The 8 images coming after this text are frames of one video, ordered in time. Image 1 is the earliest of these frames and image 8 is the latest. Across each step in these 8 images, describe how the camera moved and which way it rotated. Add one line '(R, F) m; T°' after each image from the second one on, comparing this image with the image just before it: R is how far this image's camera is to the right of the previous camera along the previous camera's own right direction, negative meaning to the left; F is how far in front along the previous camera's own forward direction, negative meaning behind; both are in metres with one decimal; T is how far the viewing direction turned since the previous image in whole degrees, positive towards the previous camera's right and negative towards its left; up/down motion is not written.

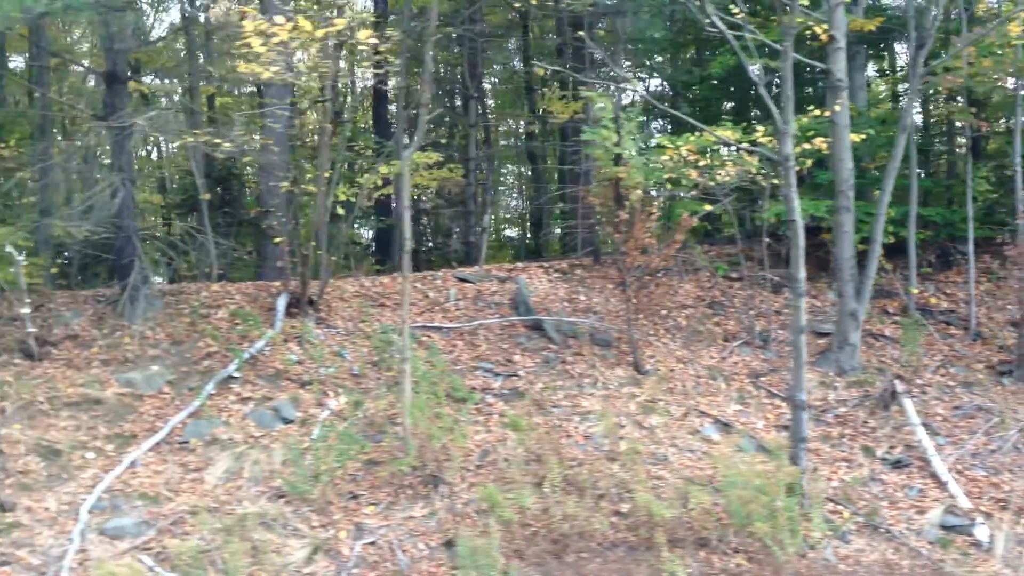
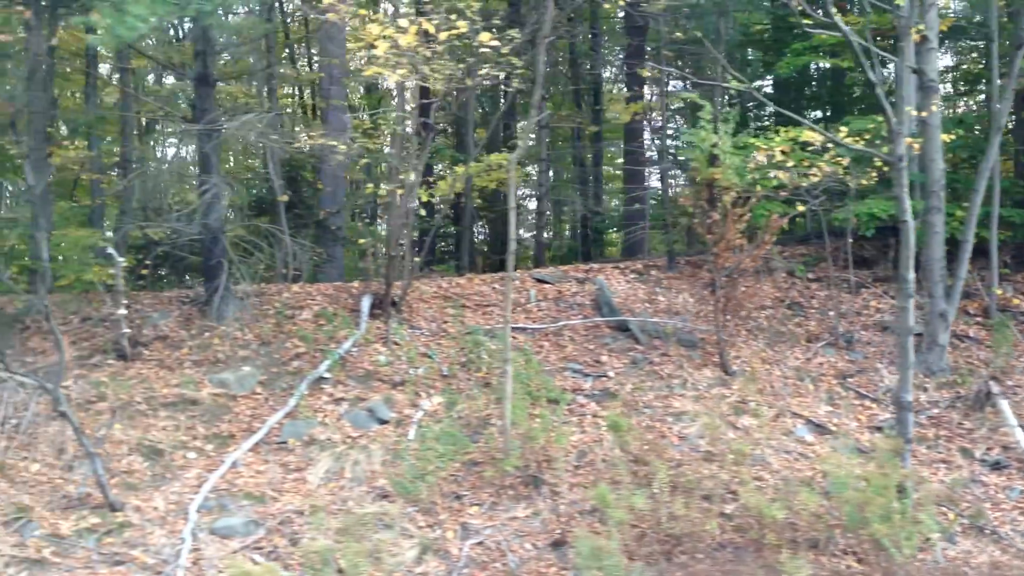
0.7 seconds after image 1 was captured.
(-0.5, 0.0) m; -1°
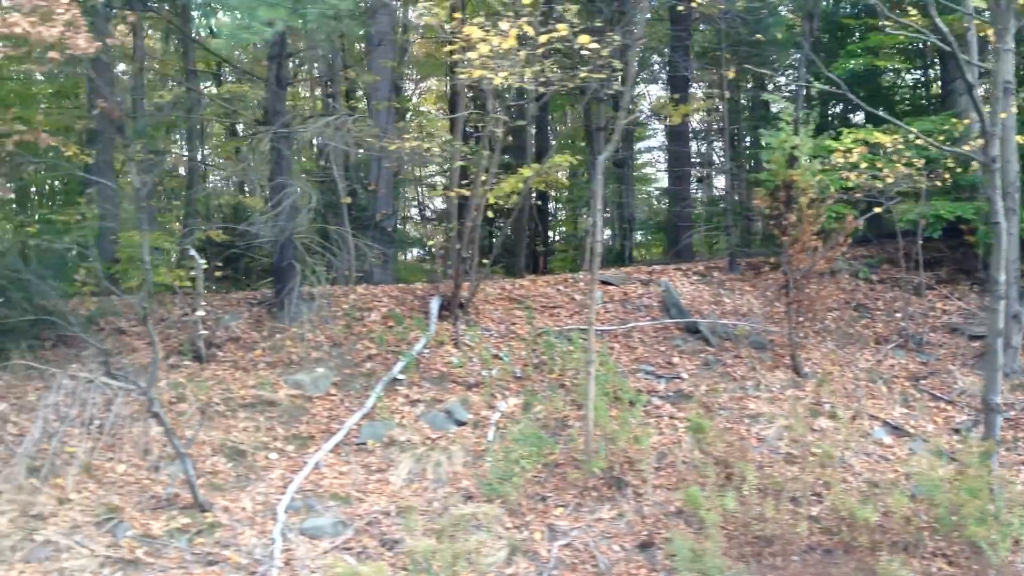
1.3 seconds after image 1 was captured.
(-0.4, 0.0) m; -1°
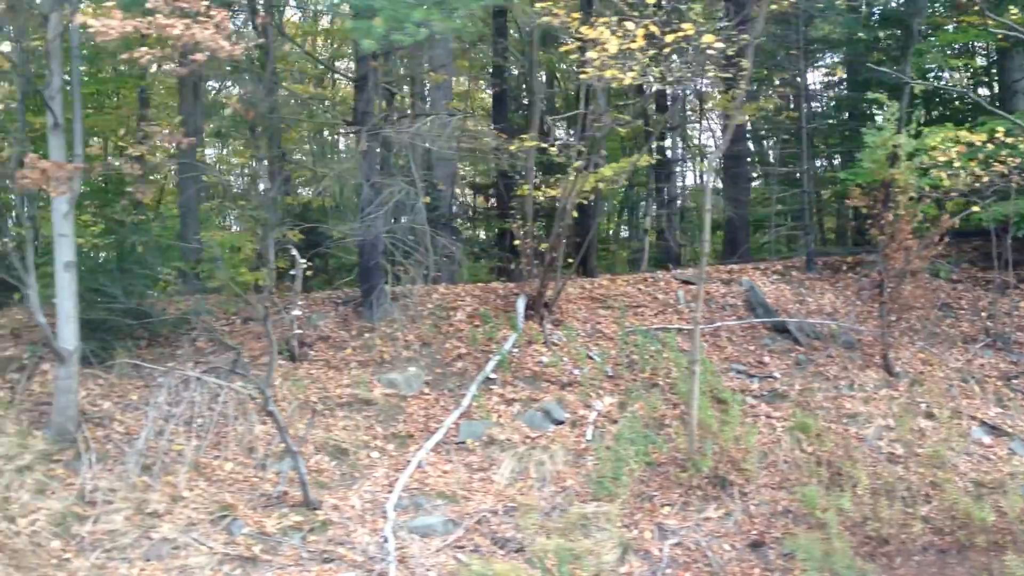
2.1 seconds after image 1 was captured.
(-0.5, 0.0) m; -1°
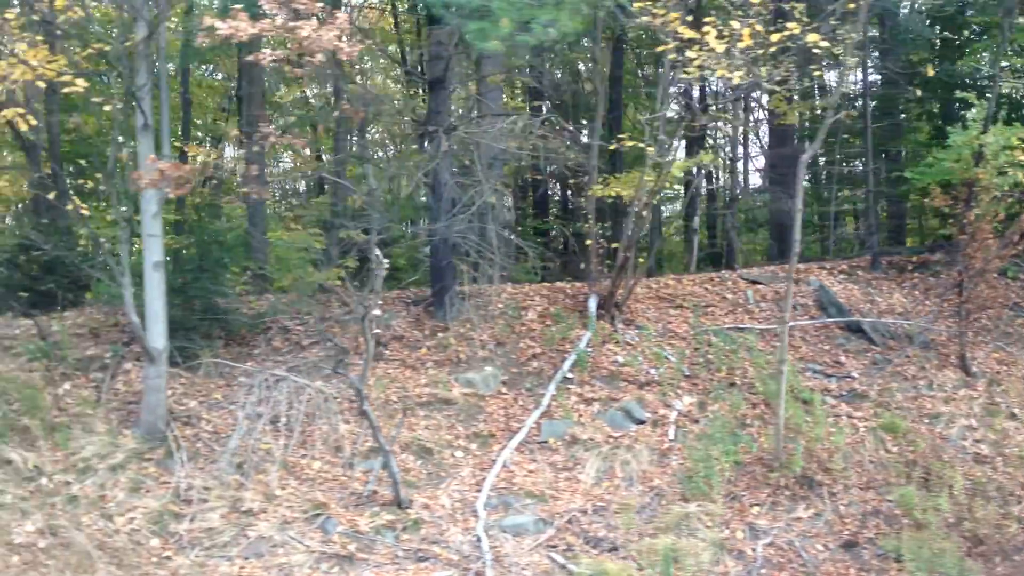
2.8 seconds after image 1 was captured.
(-0.4, 0.0) m; -1°
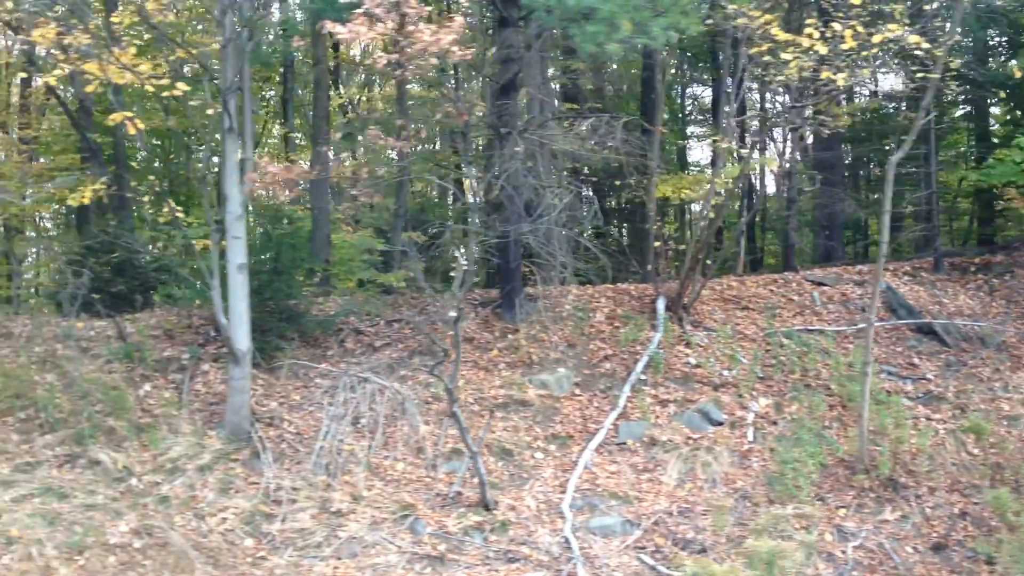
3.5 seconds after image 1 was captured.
(-0.4, 0.0) m; -1°
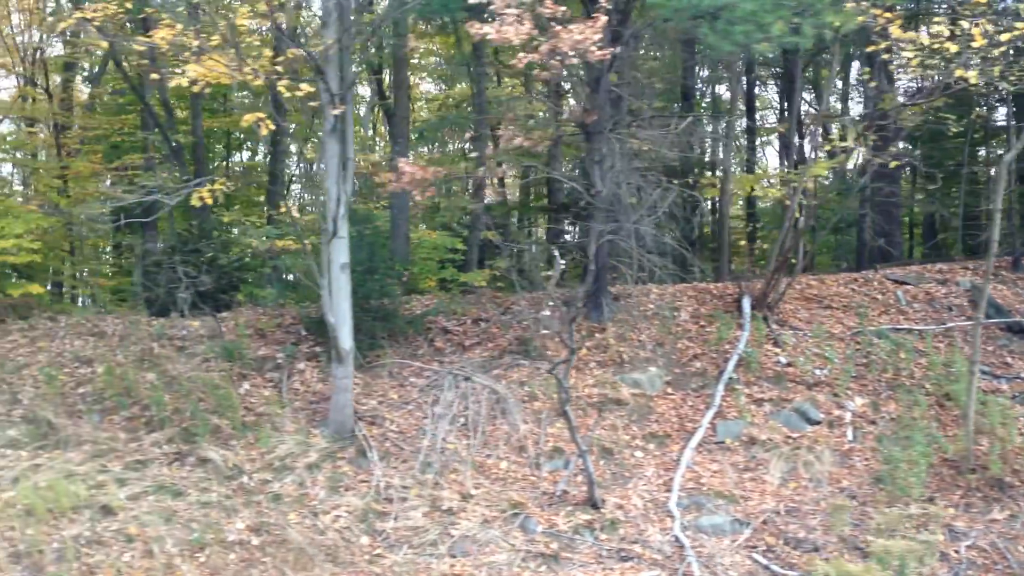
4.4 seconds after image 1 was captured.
(-0.5, 0.0) m; -1°
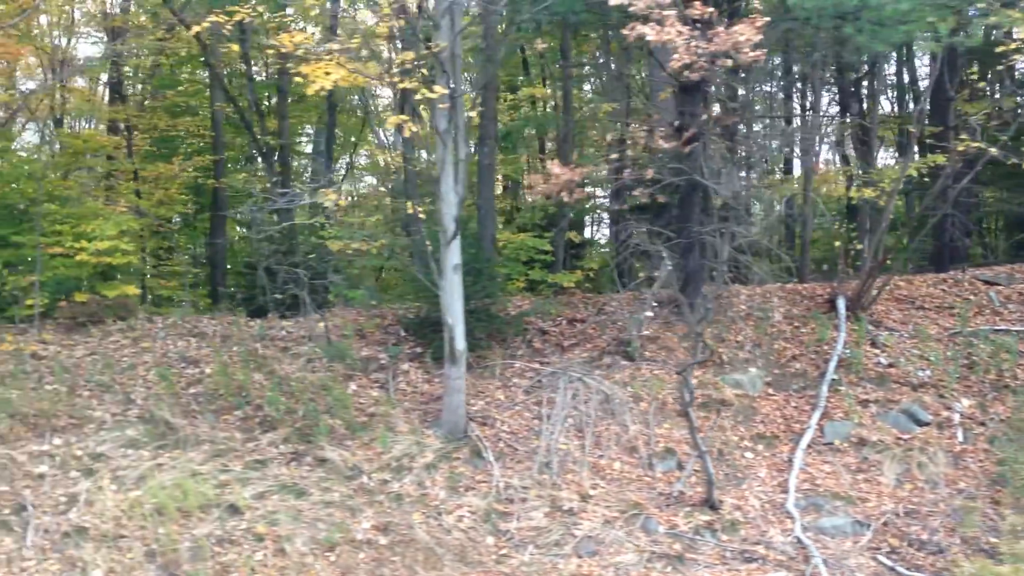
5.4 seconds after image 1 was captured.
(-0.6, 0.0) m; -1°
